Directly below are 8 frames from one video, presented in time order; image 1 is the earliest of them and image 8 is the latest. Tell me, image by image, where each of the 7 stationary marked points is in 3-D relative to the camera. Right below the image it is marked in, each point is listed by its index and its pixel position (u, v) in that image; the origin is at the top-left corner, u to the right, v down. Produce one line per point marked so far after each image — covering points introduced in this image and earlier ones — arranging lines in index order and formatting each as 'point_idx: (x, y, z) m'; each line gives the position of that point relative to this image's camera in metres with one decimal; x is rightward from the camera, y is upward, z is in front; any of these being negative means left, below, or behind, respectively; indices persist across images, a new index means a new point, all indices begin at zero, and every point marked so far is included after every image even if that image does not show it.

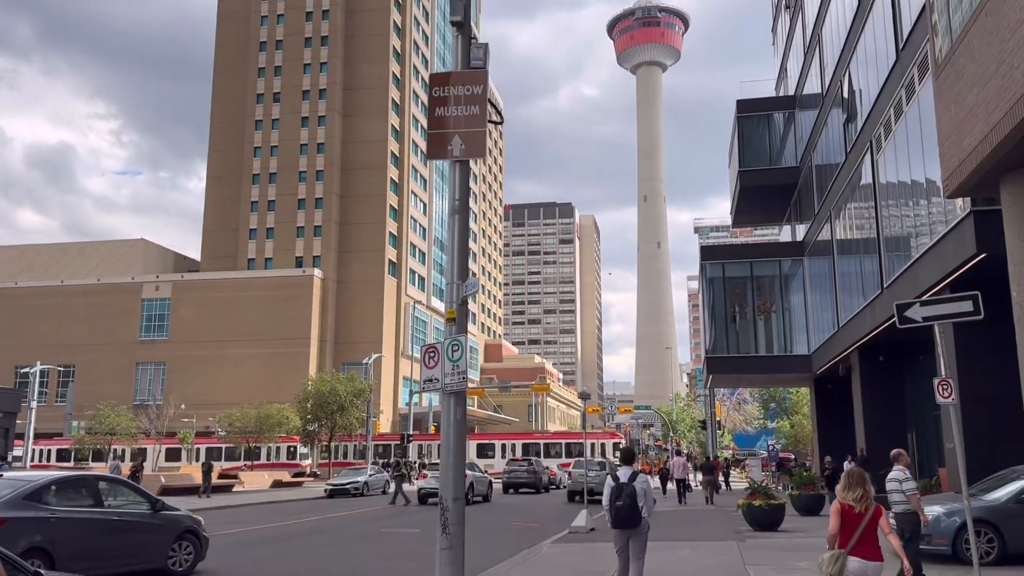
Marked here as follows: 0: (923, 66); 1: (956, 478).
0: (+8.6, +4.6, +17.2) m
1: (+8.8, -3.7, +16.6) m
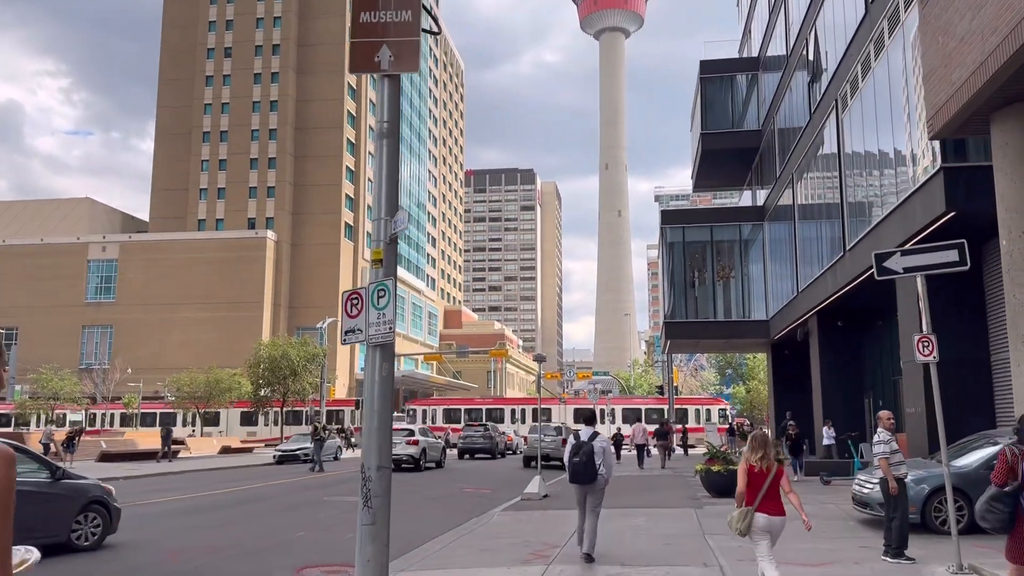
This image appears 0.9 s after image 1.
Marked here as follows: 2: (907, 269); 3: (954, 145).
0: (+7.7, +5.4, +16.6) m
1: (+7.9, -3.0, +16.3) m
2: (+3.3, +0.2, +6.9) m
3: (+7.4, +2.4, +13.9) m
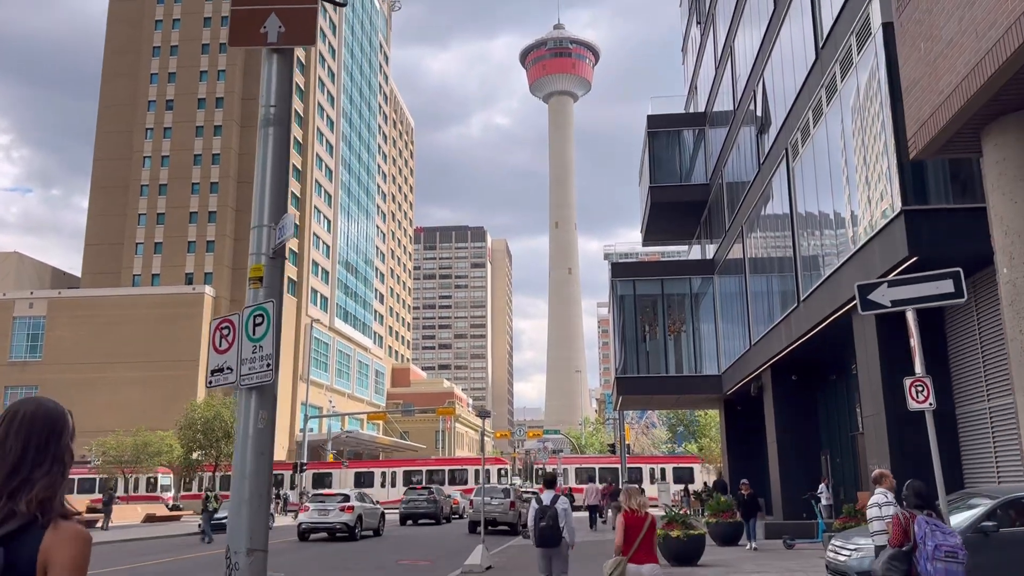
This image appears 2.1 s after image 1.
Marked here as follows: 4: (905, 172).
0: (+6.6, +4.4, +16.3) m
1: (+6.8, -3.9, +15.4) m
2: (+2.8, -0.1, +6.0) m
3: (+6.4, +1.6, +13.4) m
4: (+6.4, +1.9, +13.5) m
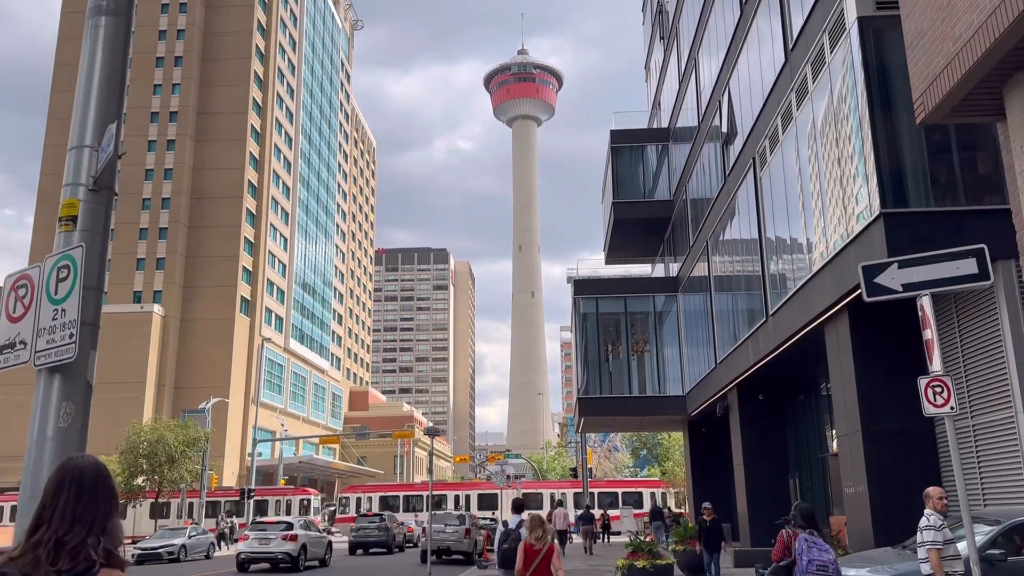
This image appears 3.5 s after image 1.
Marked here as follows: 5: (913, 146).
0: (+5.7, +4.2, +15.6) m
1: (+6.0, -4.1, +14.5) m
2: (+2.4, 0.0, +5.1) m
3: (+5.7, +1.5, +12.6) m
4: (+5.7, +1.7, +12.7) m
5: (+6.2, +2.2, +12.8) m
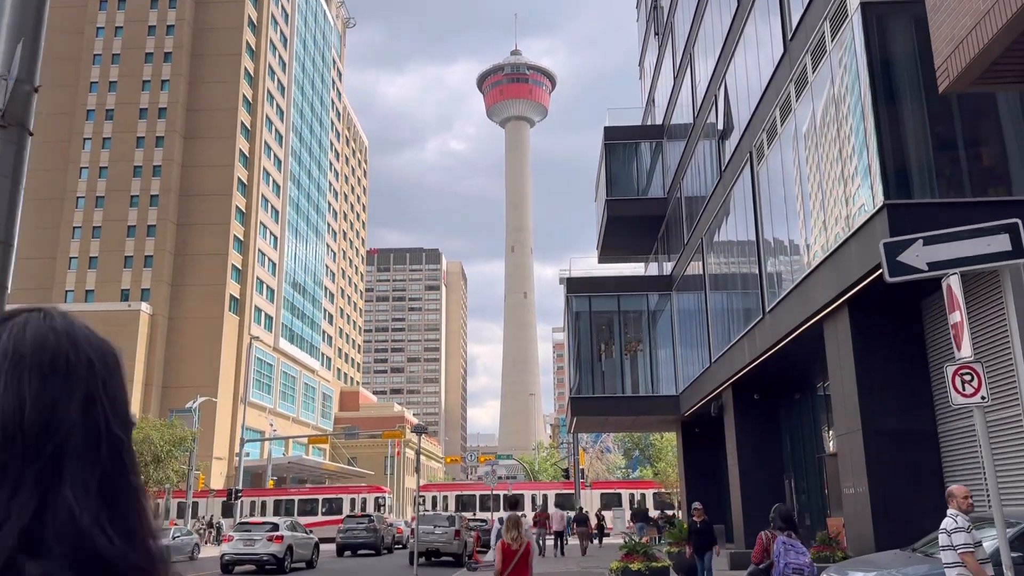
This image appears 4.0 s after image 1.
0: (+5.6, +4.3, +15.3) m
1: (+5.8, -4.0, +14.1) m
2: (+2.3, +0.1, +4.6) m
3: (+5.6, +1.6, +12.2) m
4: (+5.5, +1.8, +12.3) m
5: (+6.1, +2.3, +12.5) m
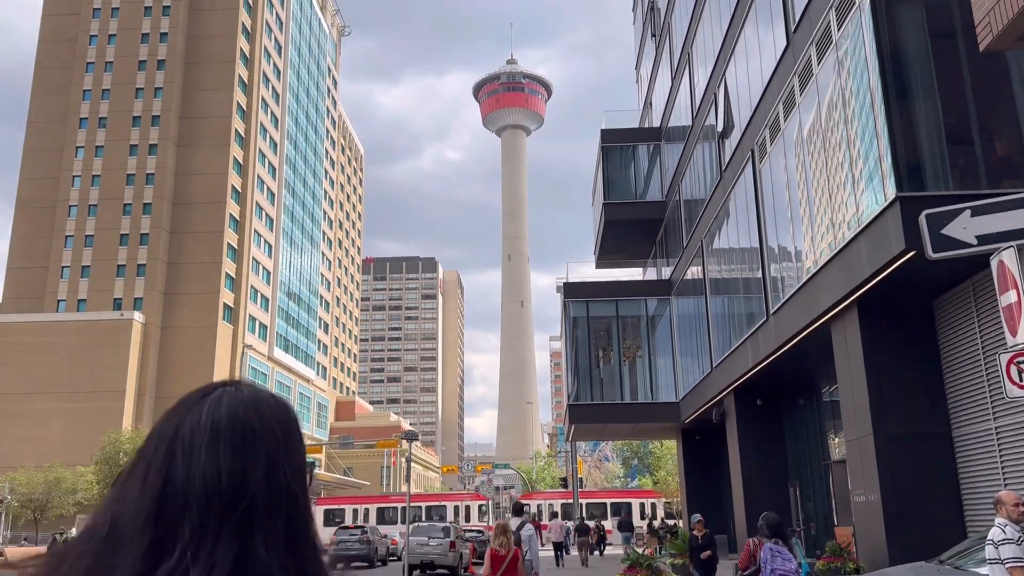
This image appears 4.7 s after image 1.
0: (+5.5, +4.3, +14.8) m
1: (+5.8, -4.0, +13.5) m
2: (+2.3, +0.2, +4.1) m
3: (+5.5, +1.6, +11.7) m
4: (+5.5, +1.9, +11.8) m
5: (+6.0, +2.3, +11.9) m
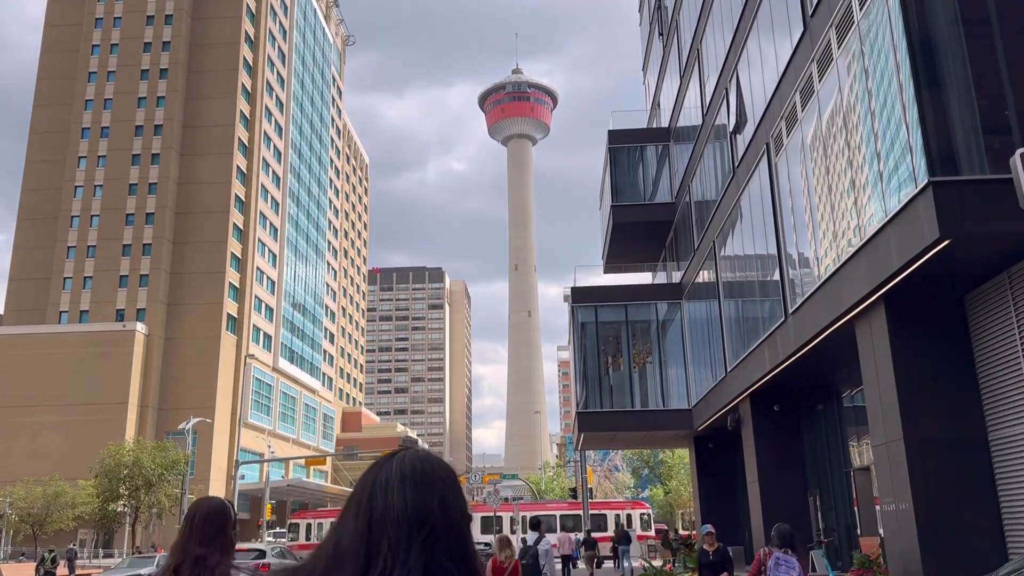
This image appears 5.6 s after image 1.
0: (+5.6, +4.4, +14.0) m
1: (+5.9, -3.9, +12.6) m
2: (+2.3, +0.4, +3.3) m
3: (+5.6, +1.7, +10.9) m
4: (+5.5, +2.0, +11.0) m
5: (+6.0, +2.4, +11.2) m
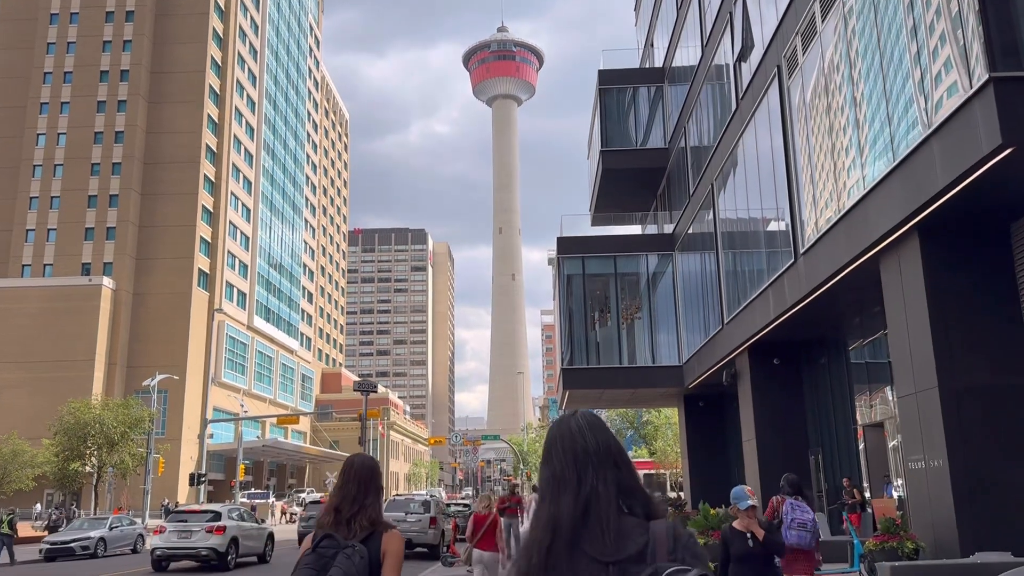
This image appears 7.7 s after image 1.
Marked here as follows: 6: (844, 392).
0: (+5.3, +5.4, +12.2) m
1: (+5.6, -2.9, +11.1) m
2: (+2.2, +1.0, +1.6) m
3: (+5.4, +2.6, +9.2) m
4: (+5.3, +2.9, +9.2) m
5: (+5.8, +3.3, +9.4) m
6: (+7.5, -2.4, +18.6) m
